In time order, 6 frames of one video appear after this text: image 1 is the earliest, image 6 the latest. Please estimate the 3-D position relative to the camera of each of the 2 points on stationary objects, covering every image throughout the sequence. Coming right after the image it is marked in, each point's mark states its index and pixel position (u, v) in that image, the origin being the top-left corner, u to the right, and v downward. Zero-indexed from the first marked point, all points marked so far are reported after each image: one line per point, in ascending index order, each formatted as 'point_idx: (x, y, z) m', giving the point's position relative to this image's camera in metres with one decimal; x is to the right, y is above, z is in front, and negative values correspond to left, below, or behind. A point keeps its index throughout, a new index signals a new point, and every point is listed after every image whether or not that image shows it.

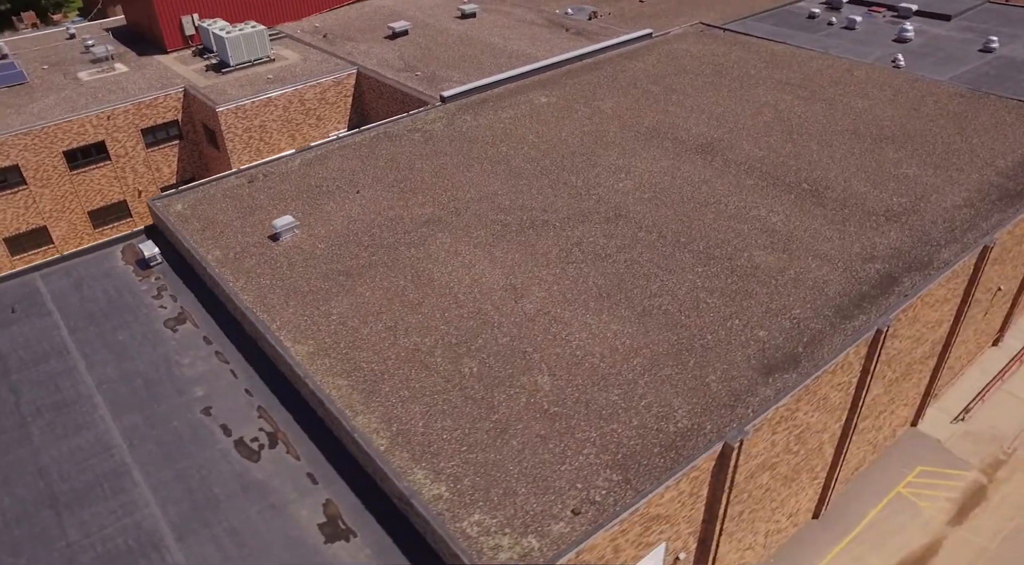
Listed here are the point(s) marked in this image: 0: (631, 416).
0: (+2.6, -3.1, +17.6) m
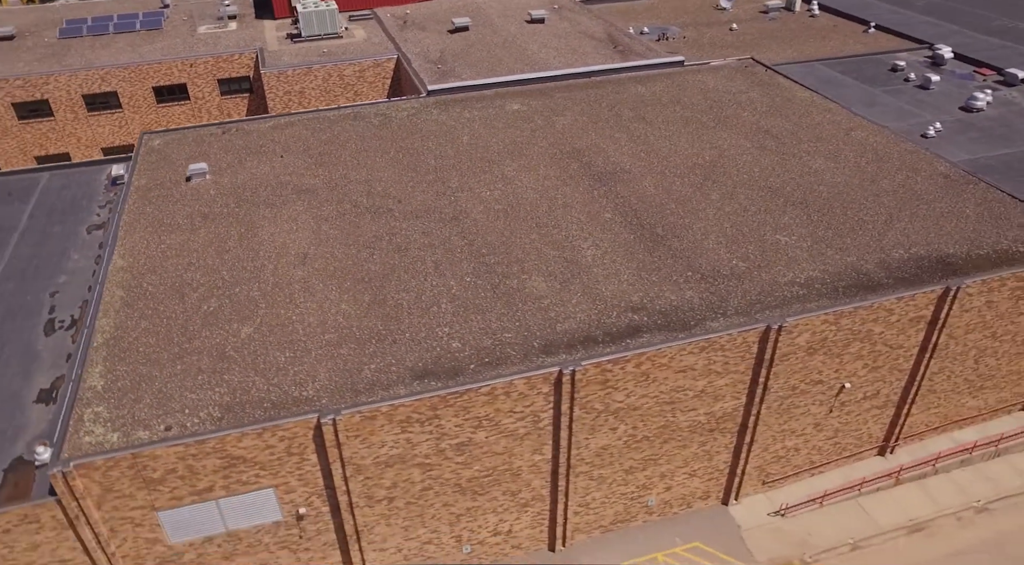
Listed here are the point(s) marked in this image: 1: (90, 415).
0: (-6.2, -2.5, +20.1) m
1: (-10.5, -3.3, +18.9) m
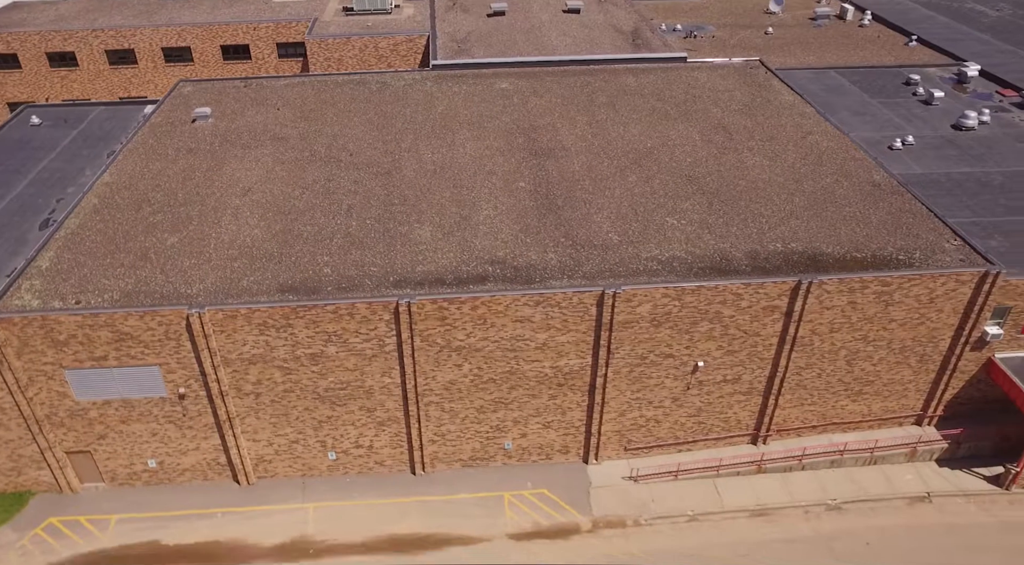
0: (-10.7, +0.2, +24.1) m
1: (-15.2, -0.1, +23.7) m
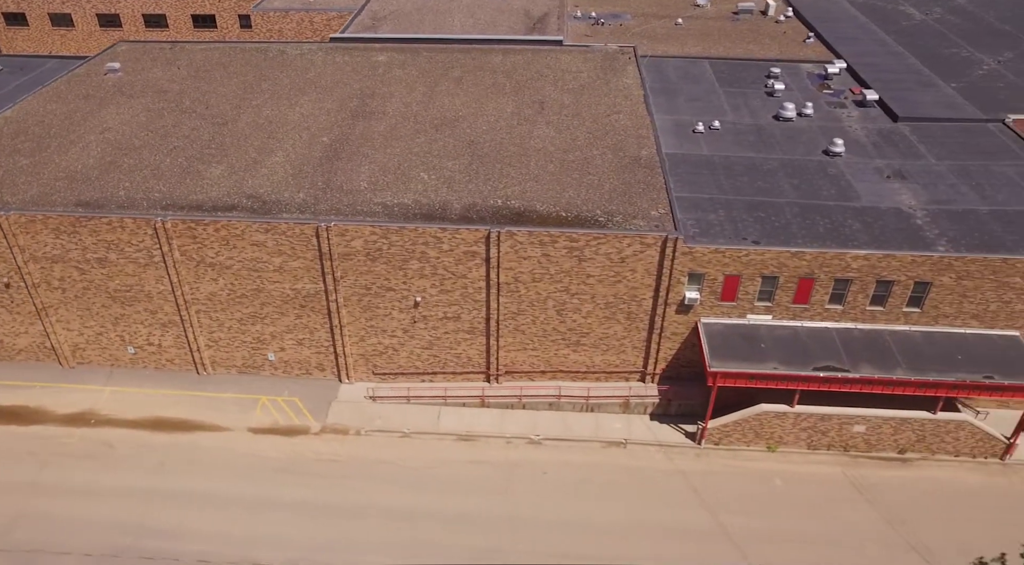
0: (-20.0, +3.8, +30.0) m
1: (-24.6, +3.8, +30.1) m
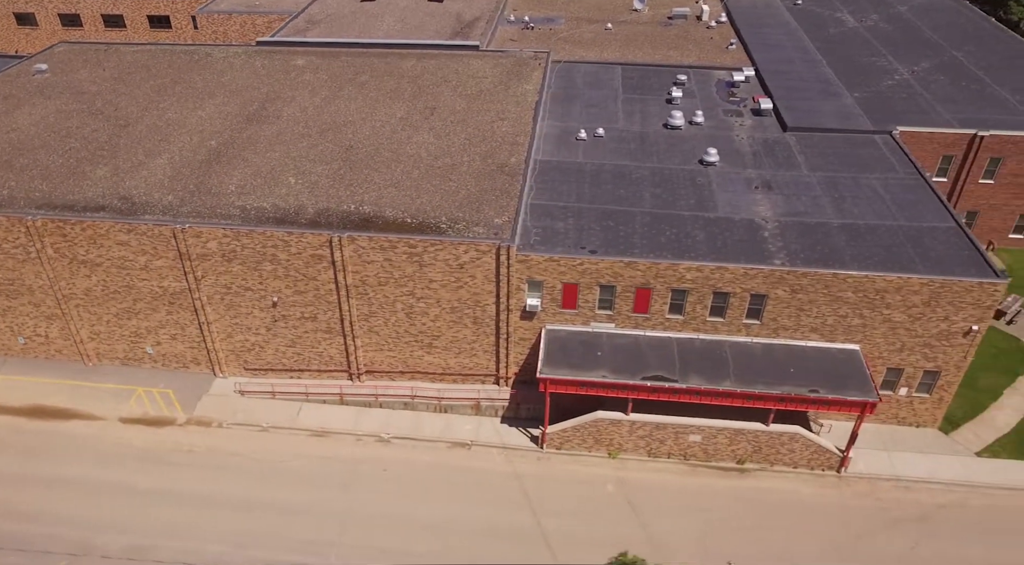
0: (-25.6, +4.1, +31.8) m
1: (-30.1, +4.3, +32.1) m
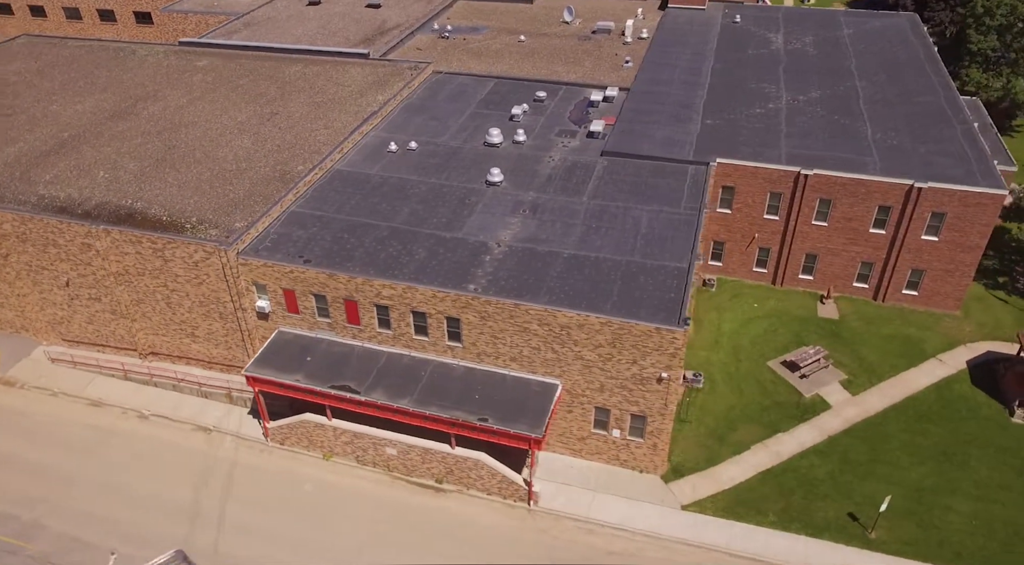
0: (-34.7, +6.4, +37.8) m
1: (-39.0, +7.0, +38.9) m
